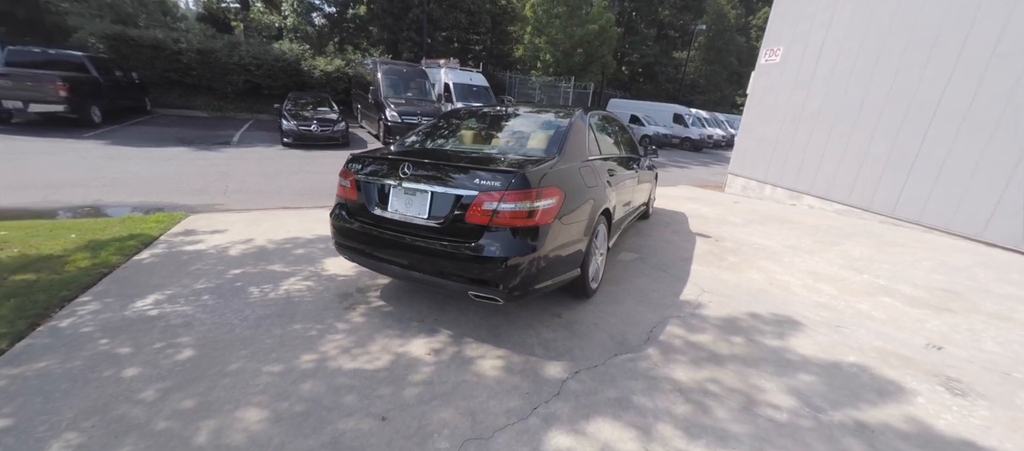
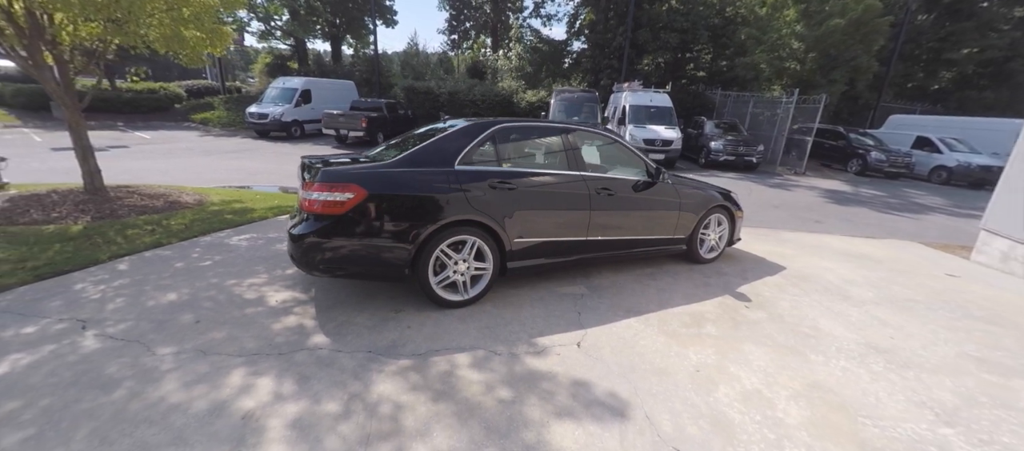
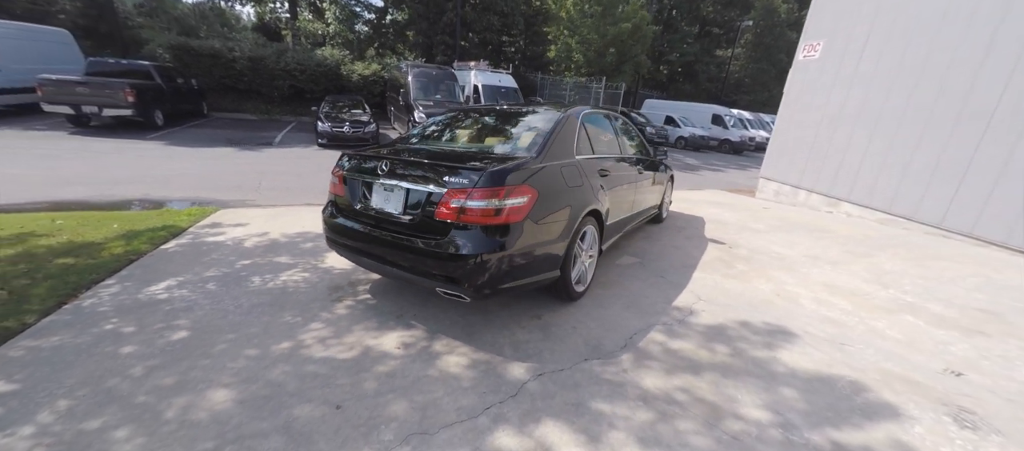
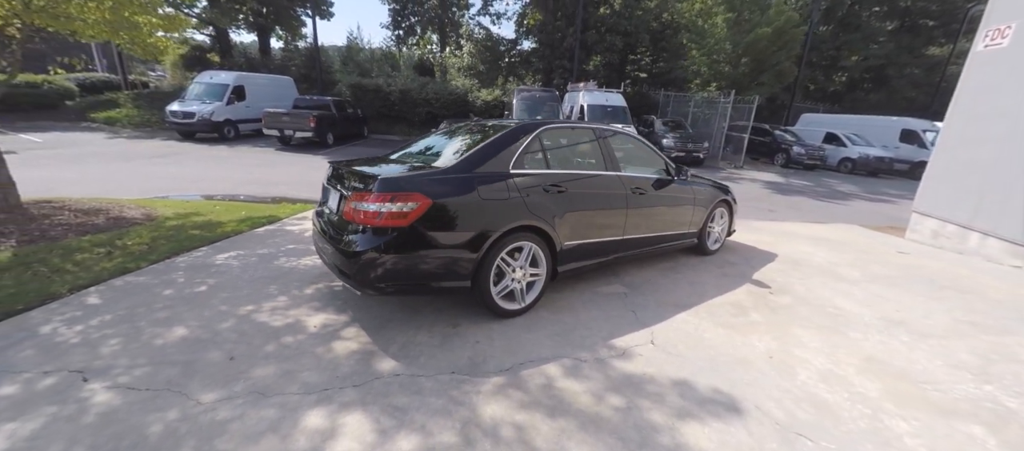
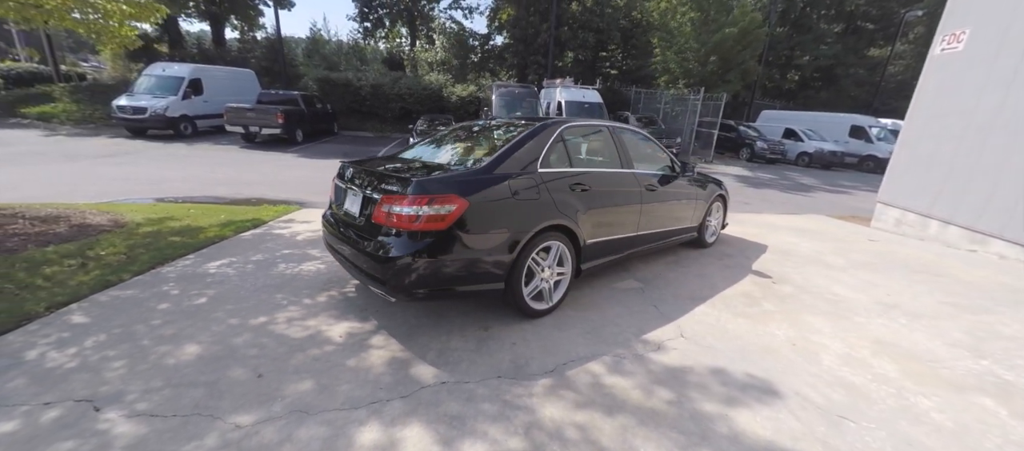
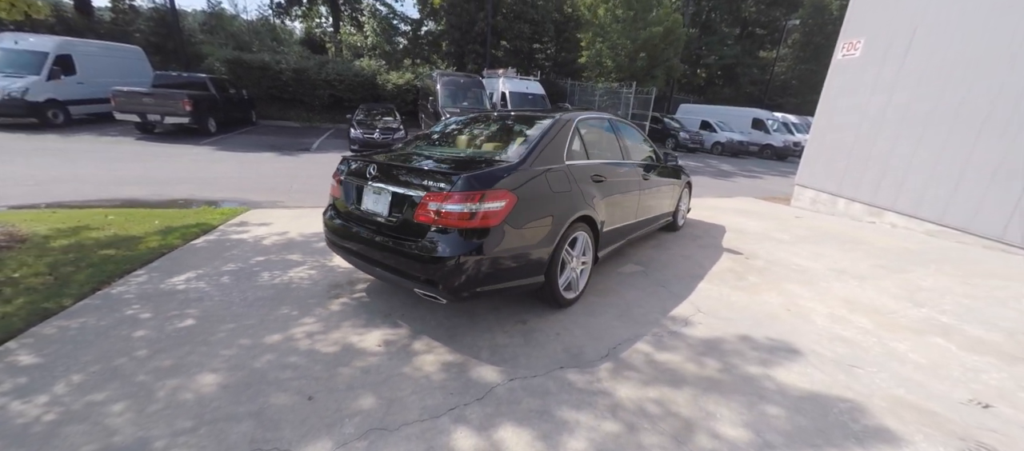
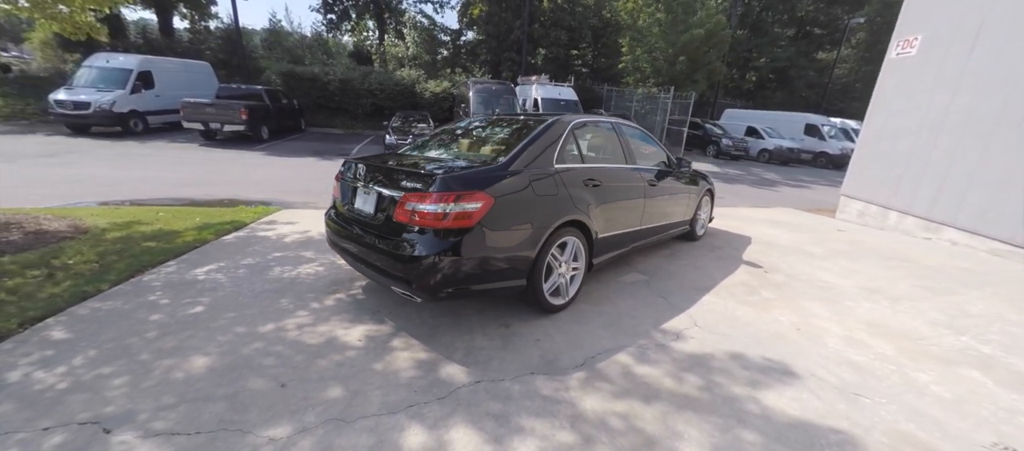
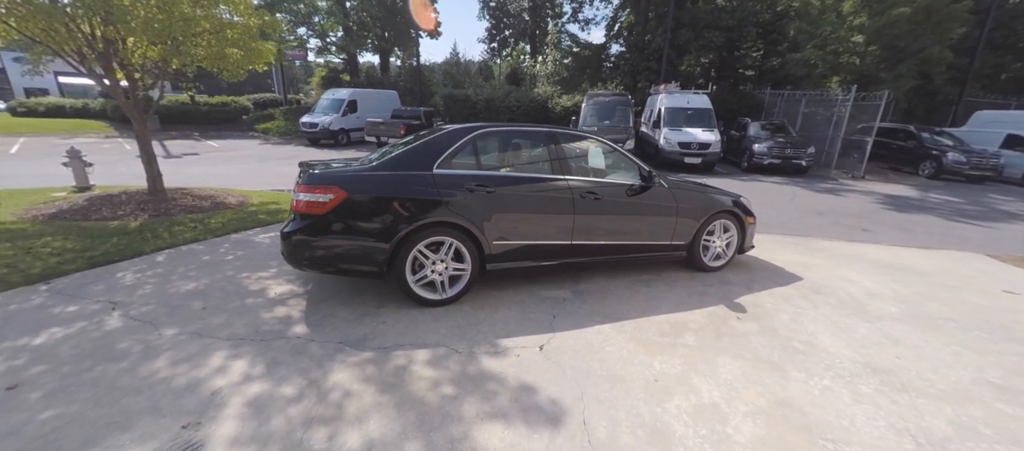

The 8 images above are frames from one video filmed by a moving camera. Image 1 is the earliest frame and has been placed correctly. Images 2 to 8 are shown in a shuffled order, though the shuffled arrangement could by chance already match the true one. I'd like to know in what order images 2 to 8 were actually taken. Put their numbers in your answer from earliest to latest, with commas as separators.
3, 6, 7, 5, 4, 2, 8
